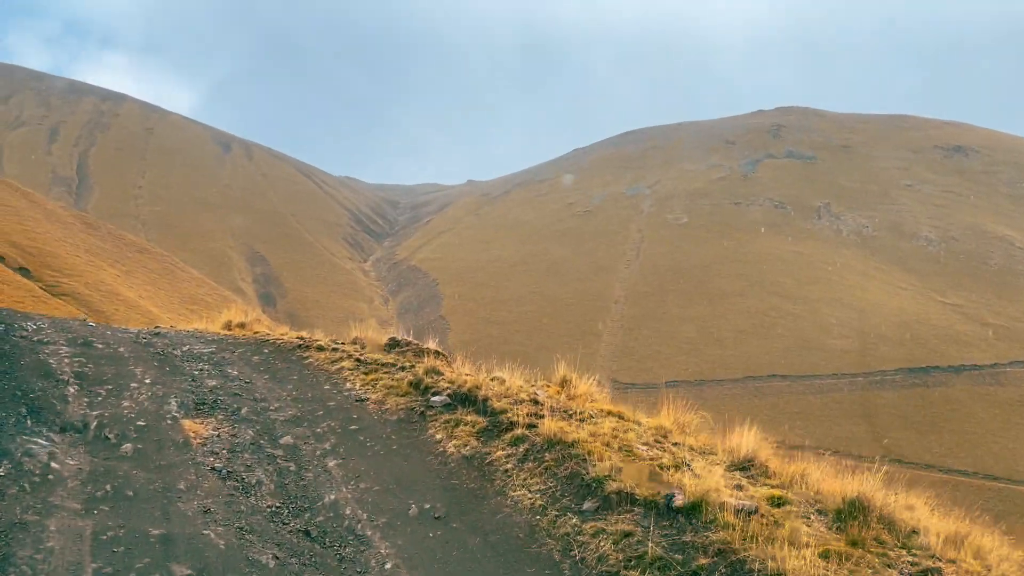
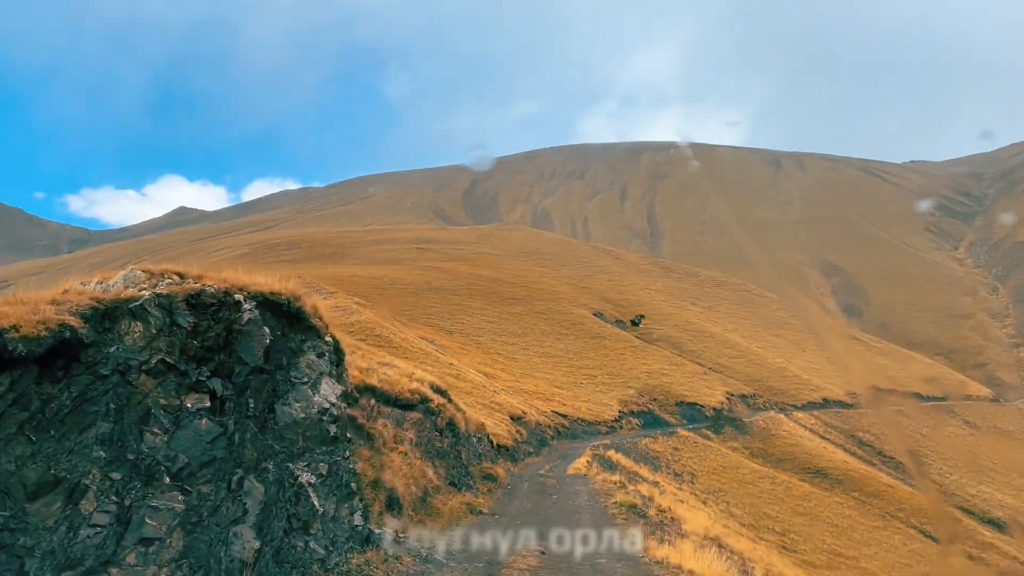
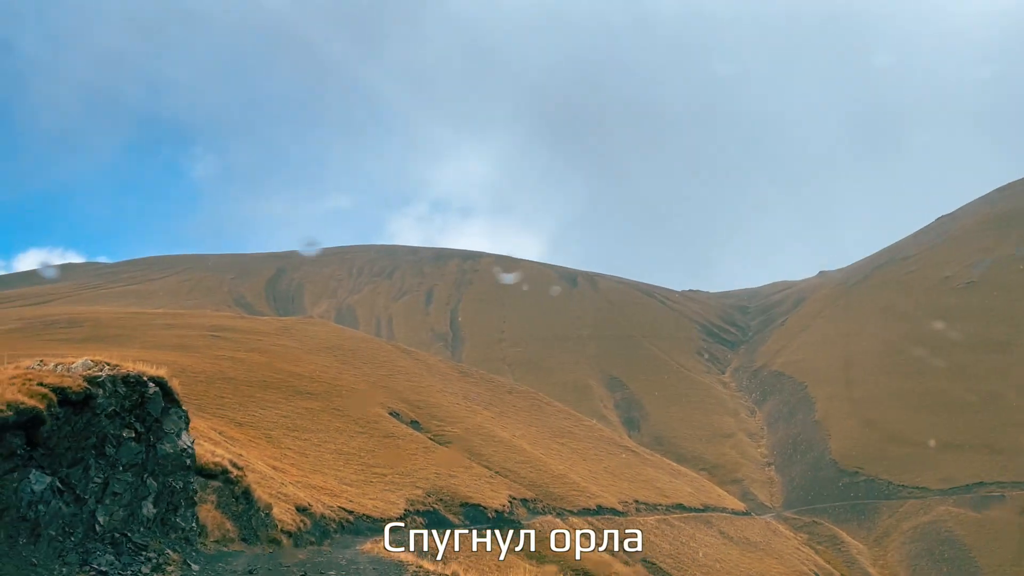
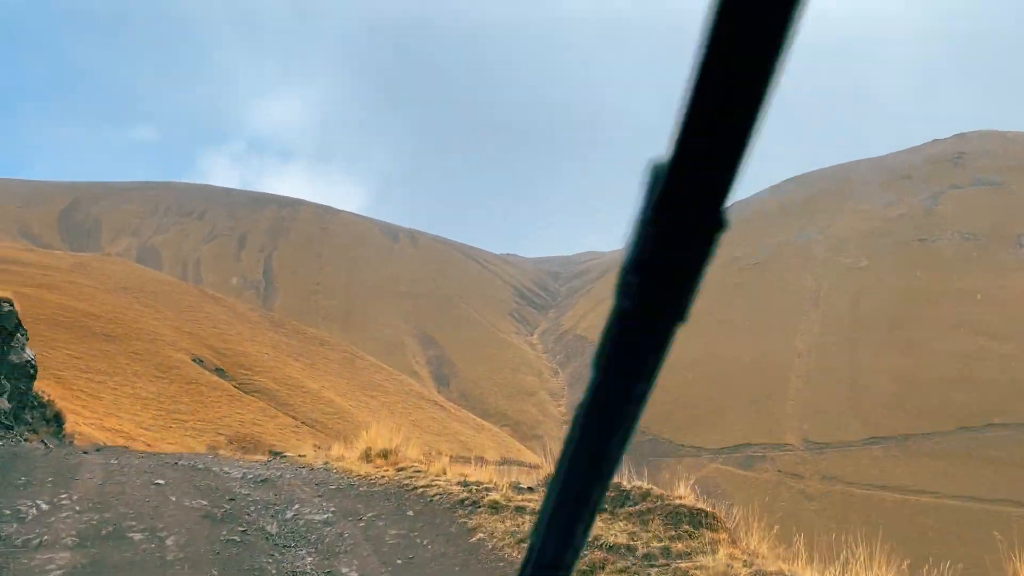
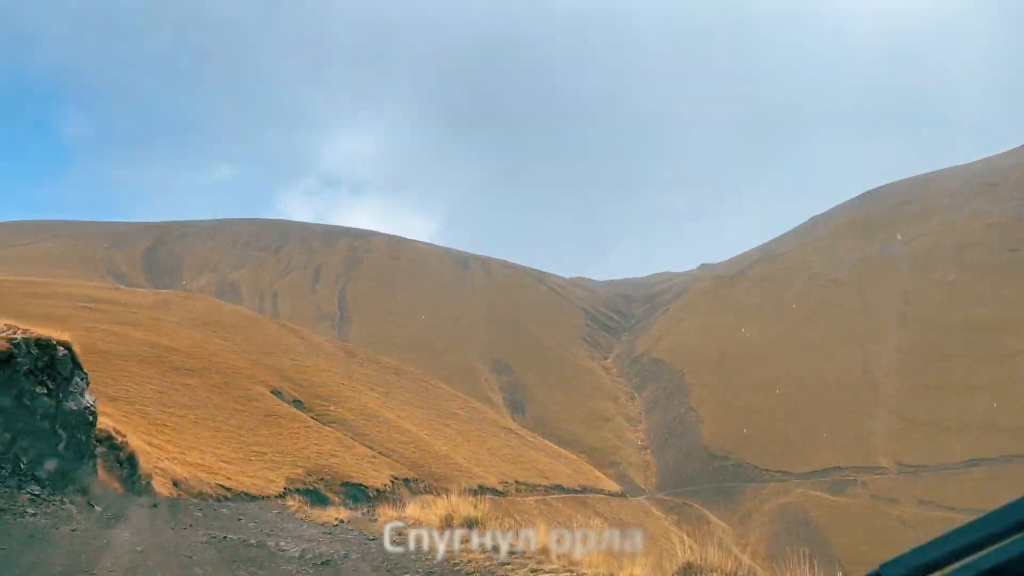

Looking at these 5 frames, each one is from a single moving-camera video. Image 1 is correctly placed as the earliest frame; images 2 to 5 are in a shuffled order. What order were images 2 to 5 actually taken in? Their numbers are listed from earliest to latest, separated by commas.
4, 5, 3, 2
